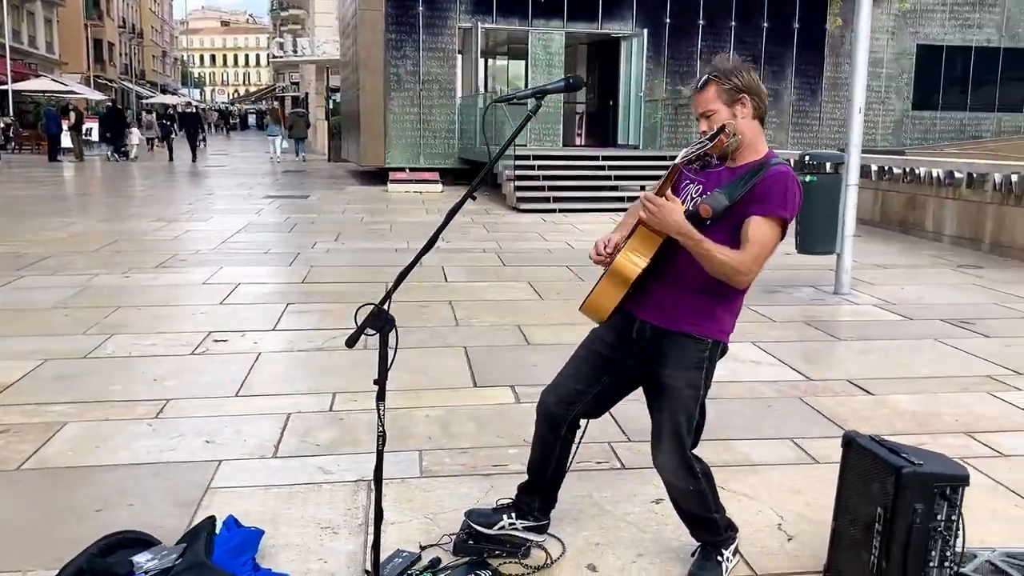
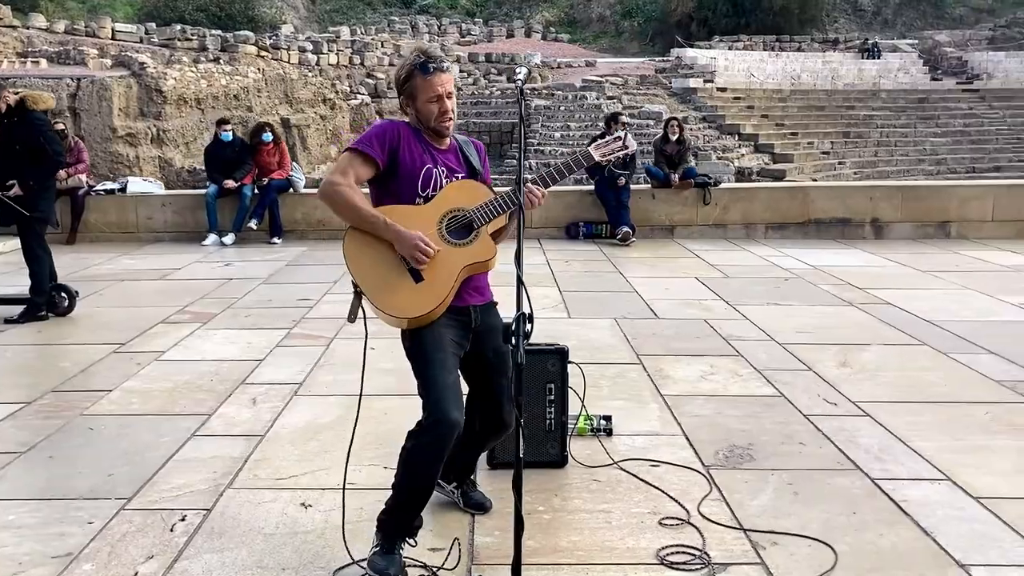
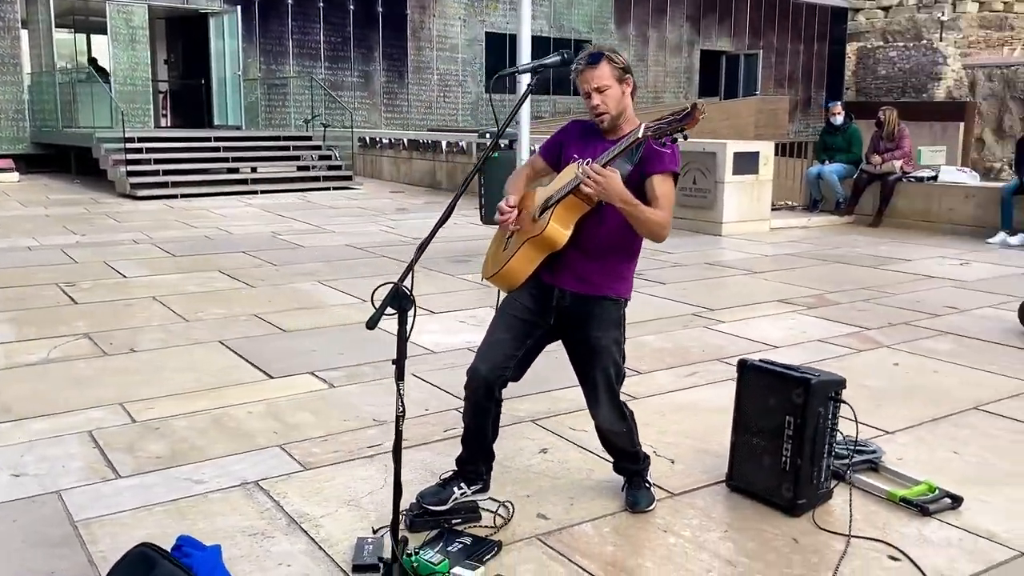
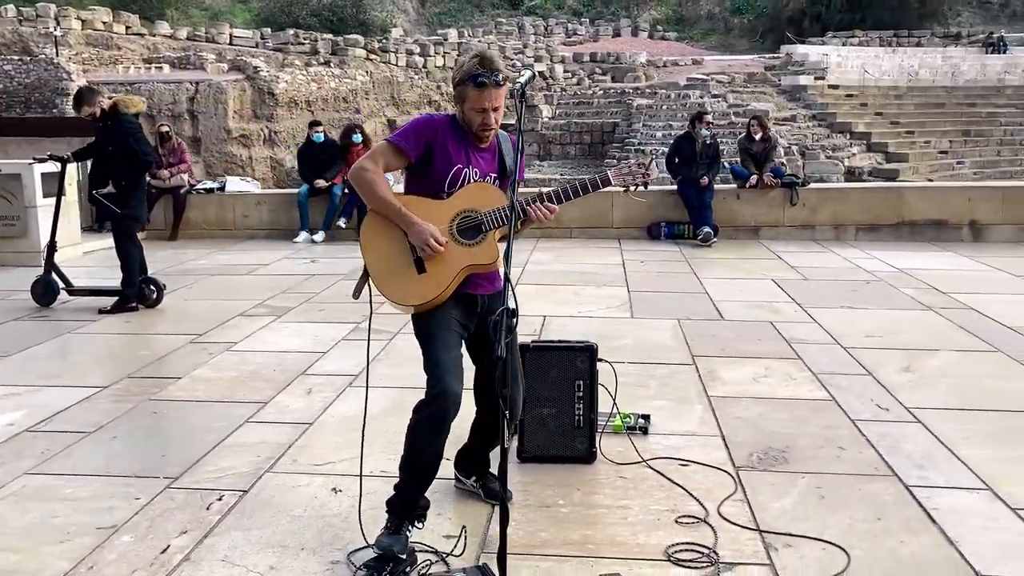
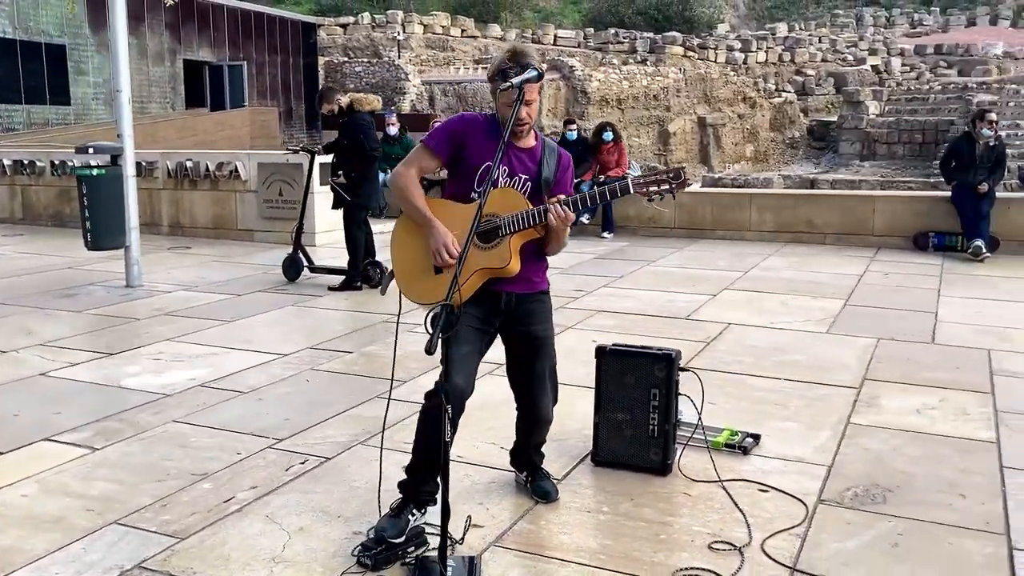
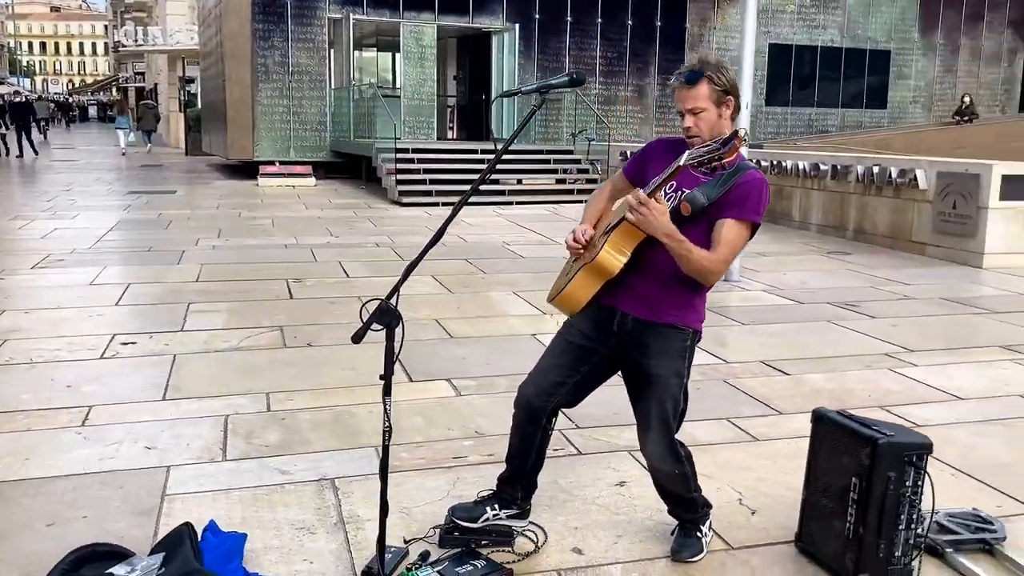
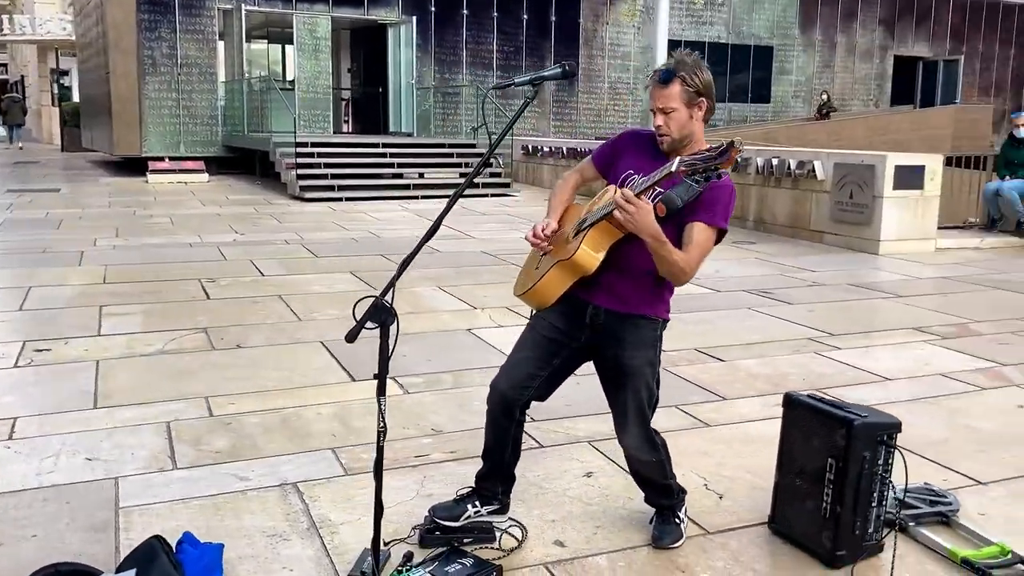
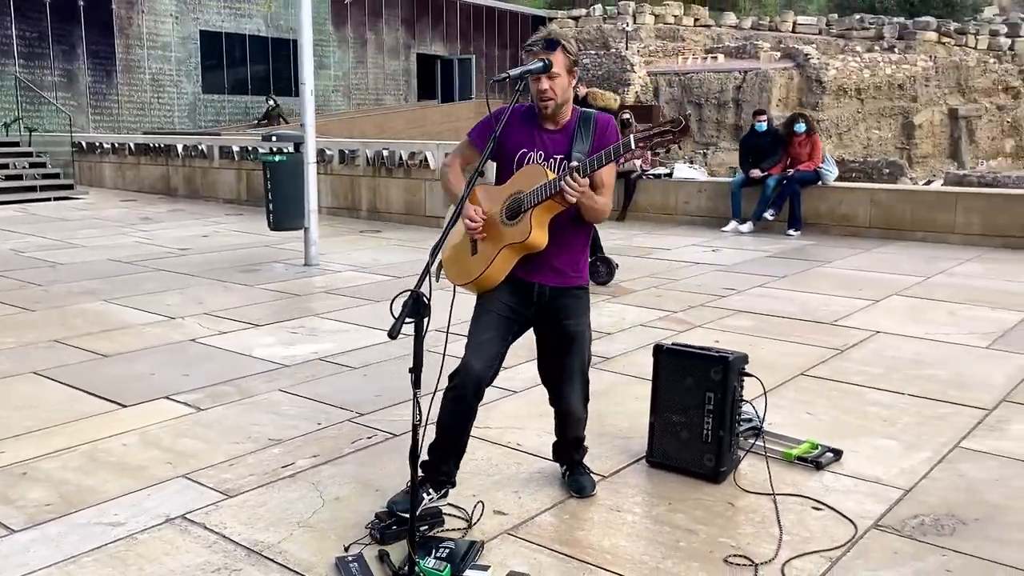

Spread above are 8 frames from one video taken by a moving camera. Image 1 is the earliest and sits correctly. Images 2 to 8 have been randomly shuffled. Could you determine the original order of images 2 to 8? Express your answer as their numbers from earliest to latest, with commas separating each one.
6, 7, 3, 8, 5, 4, 2
